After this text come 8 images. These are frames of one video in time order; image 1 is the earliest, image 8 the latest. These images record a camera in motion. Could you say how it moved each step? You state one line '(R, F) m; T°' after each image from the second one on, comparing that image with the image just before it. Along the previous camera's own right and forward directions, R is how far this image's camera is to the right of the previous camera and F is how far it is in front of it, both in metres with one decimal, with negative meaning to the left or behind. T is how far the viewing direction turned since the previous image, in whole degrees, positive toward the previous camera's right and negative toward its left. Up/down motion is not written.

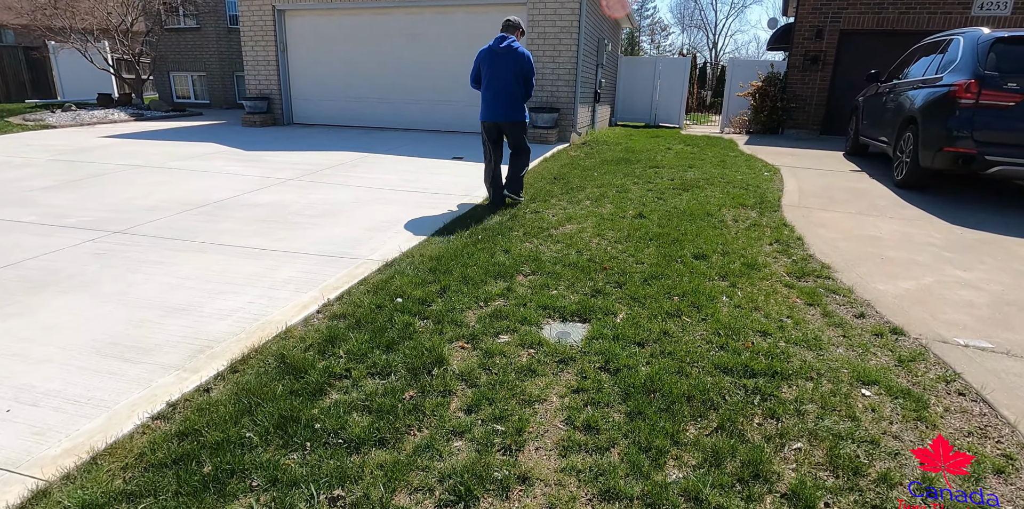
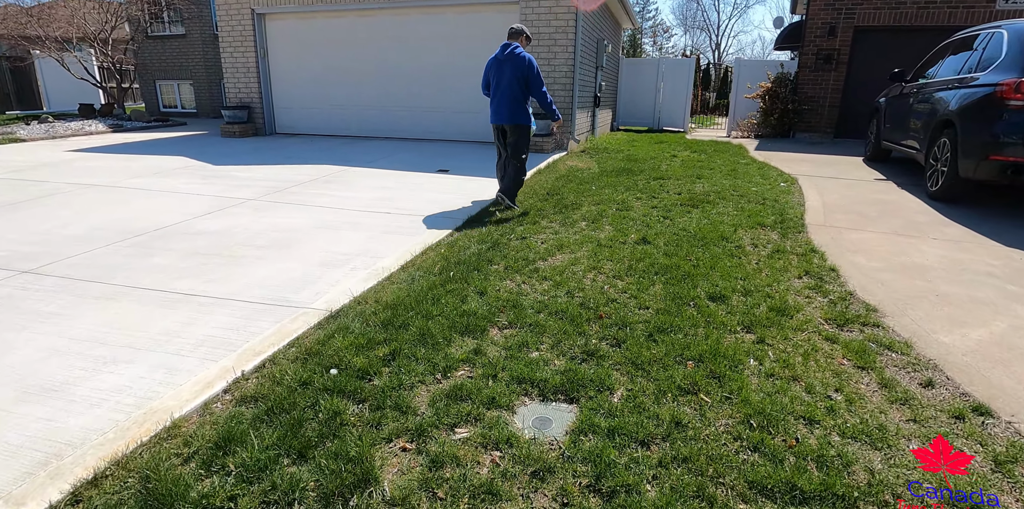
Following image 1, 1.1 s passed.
(+0.2, +0.7) m; 0°
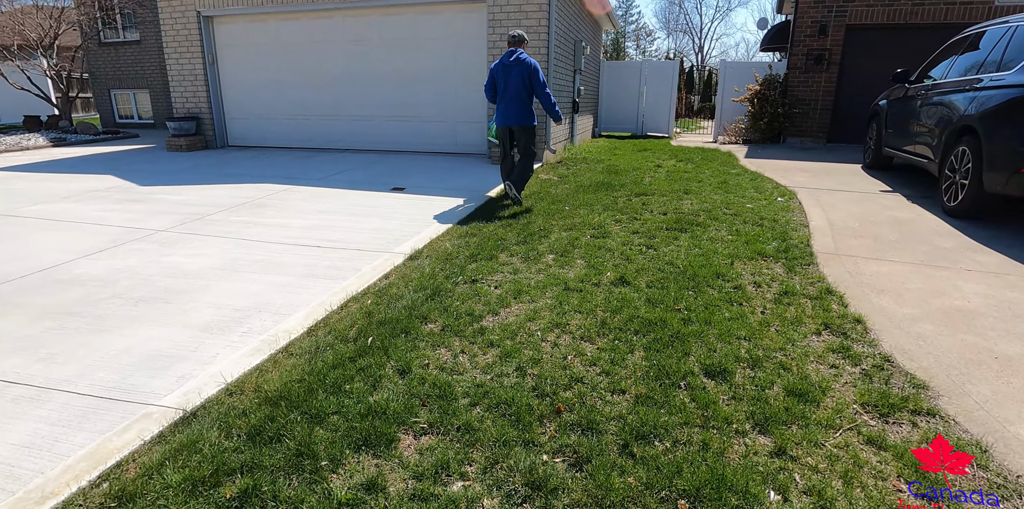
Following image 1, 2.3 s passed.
(+0.3, +0.8) m; +1°
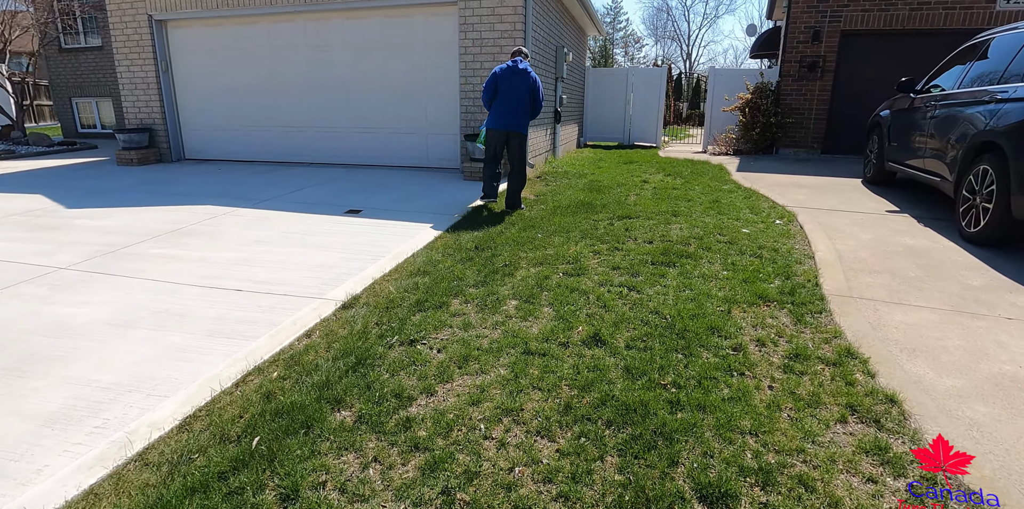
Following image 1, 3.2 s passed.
(+0.2, +0.6) m; +1°
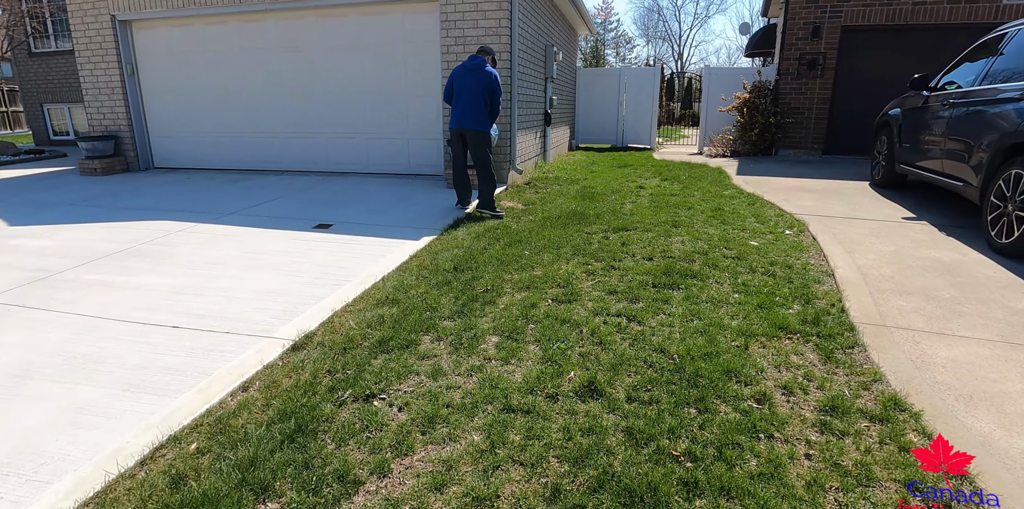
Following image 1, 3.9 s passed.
(+0.1, +0.5) m; +1°
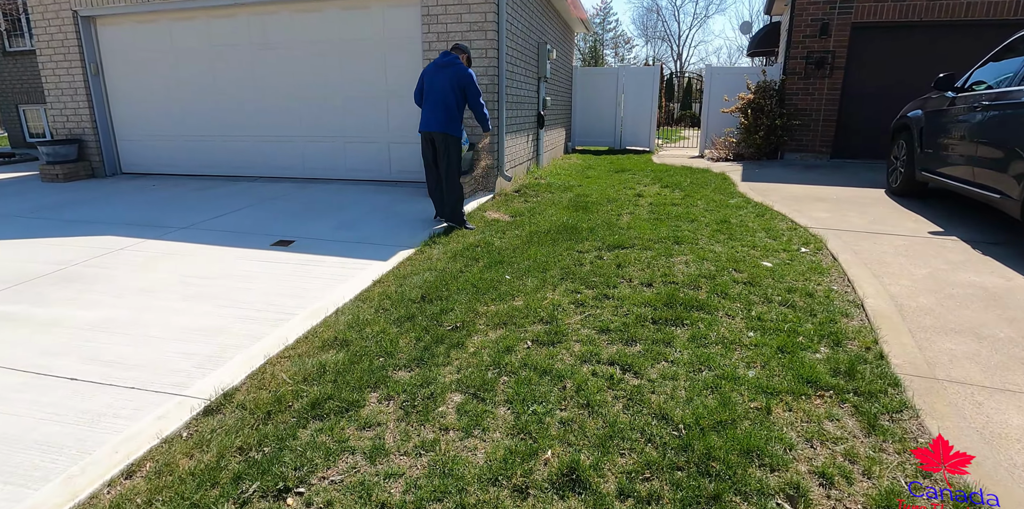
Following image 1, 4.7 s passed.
(+0.1, +0.5) m; 0°
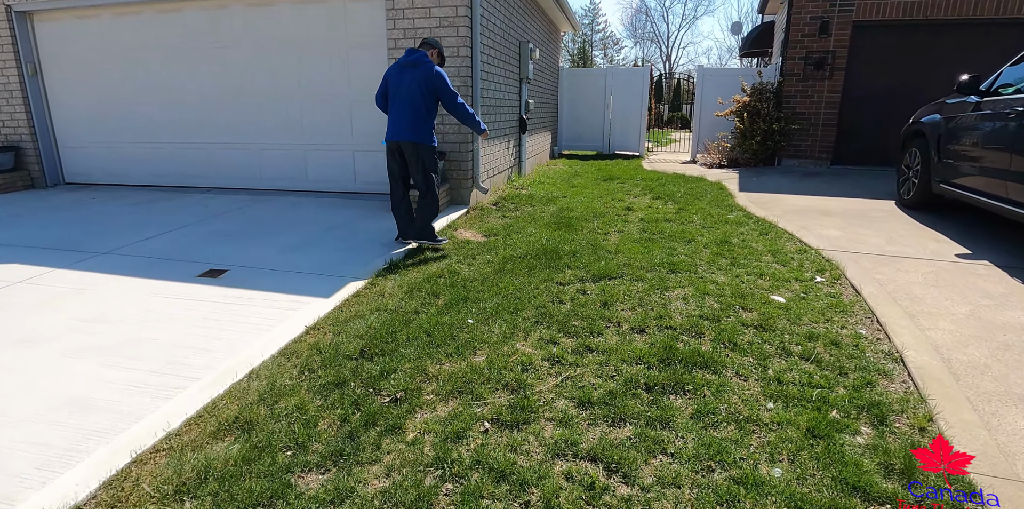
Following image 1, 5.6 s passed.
(+0.1, +0.6) m; +1°
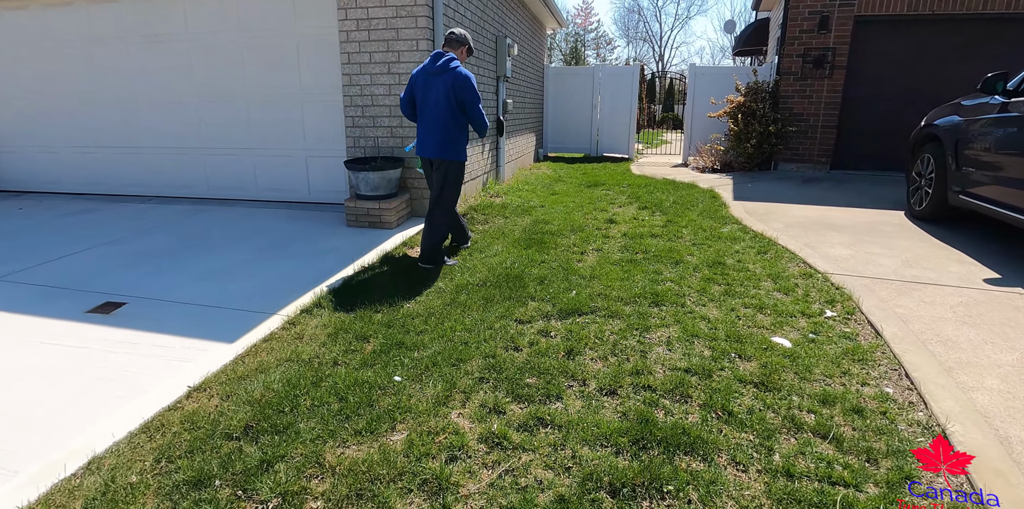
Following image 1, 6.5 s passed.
(+0.2, +0.6) m; +1°
